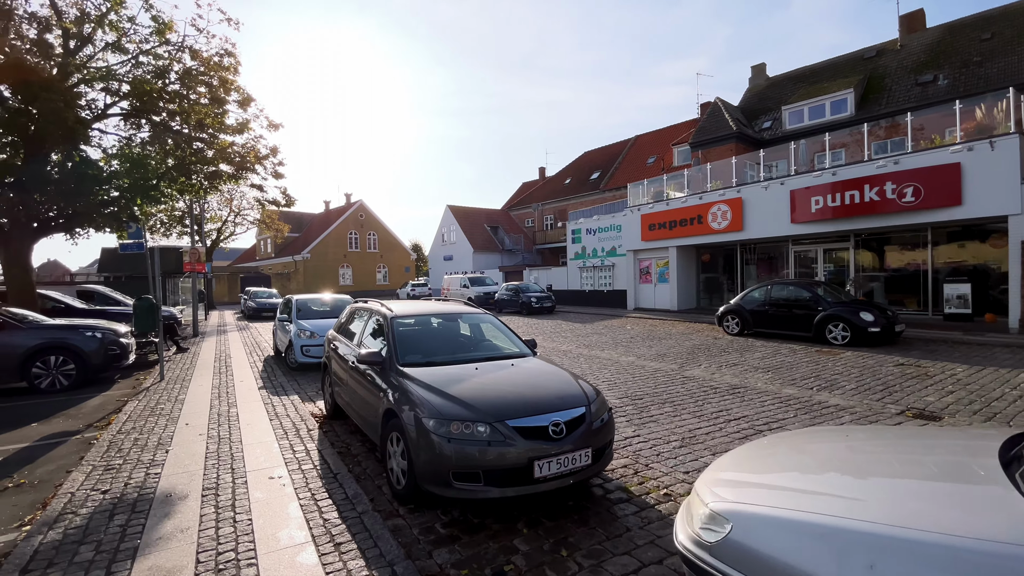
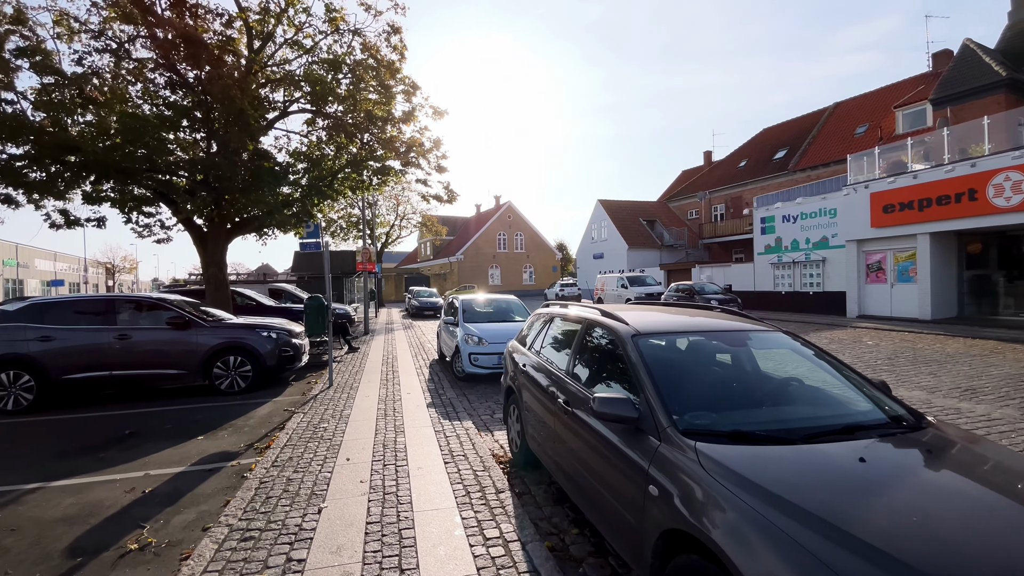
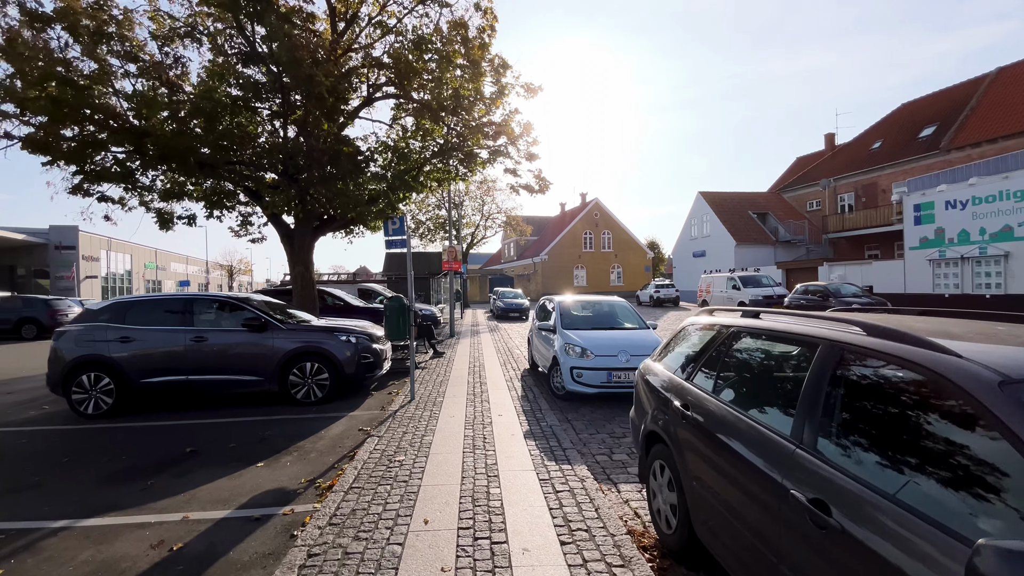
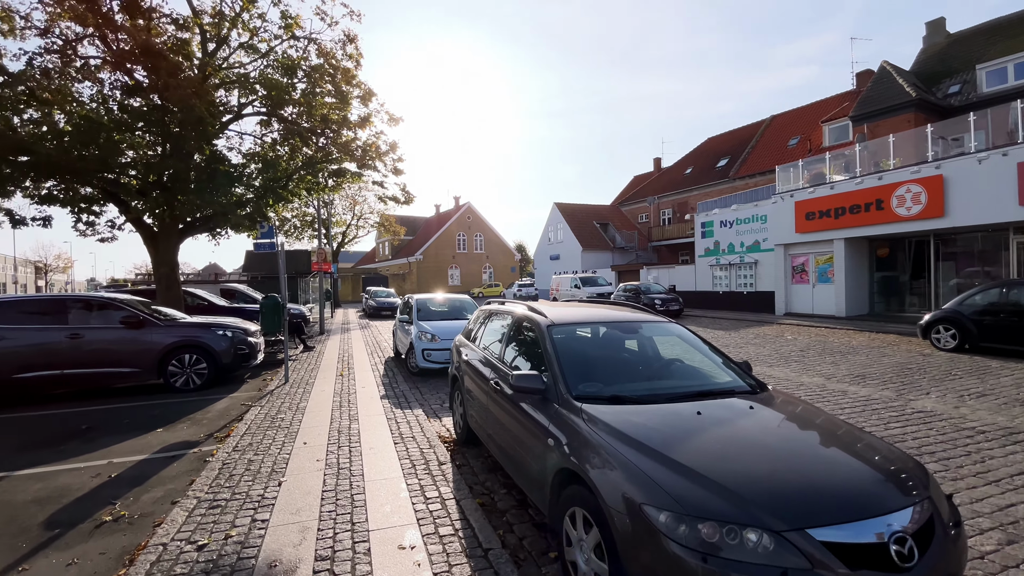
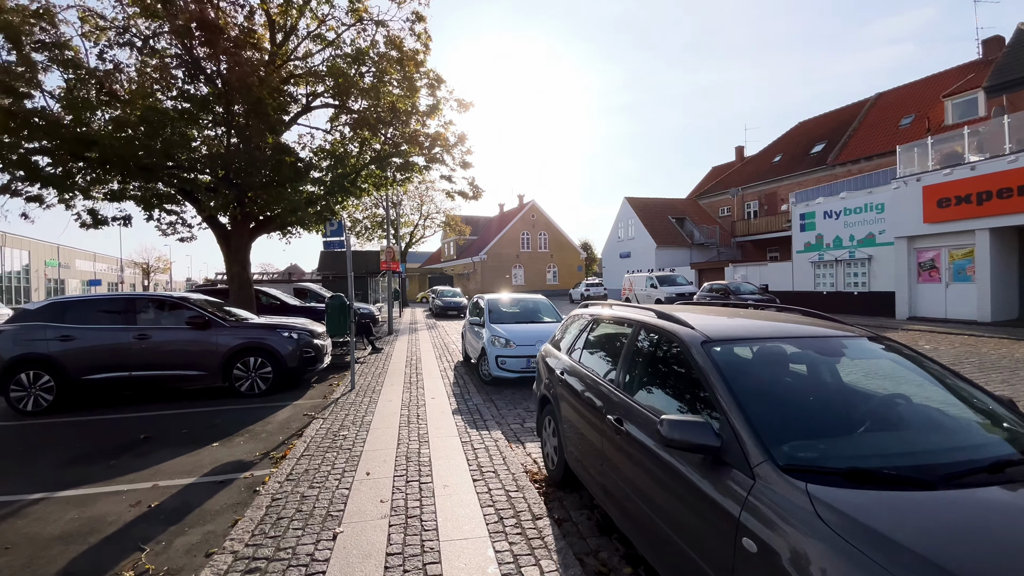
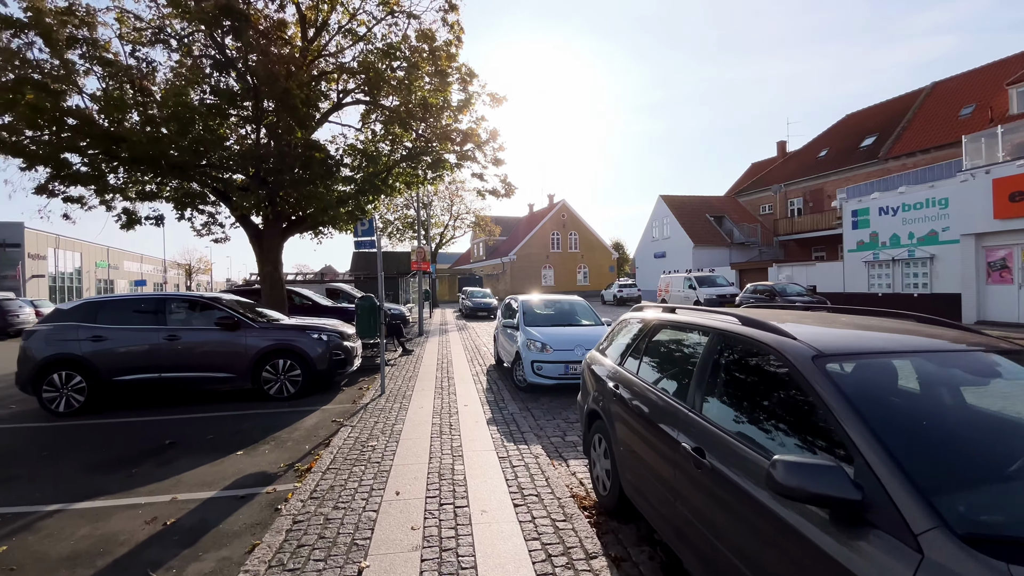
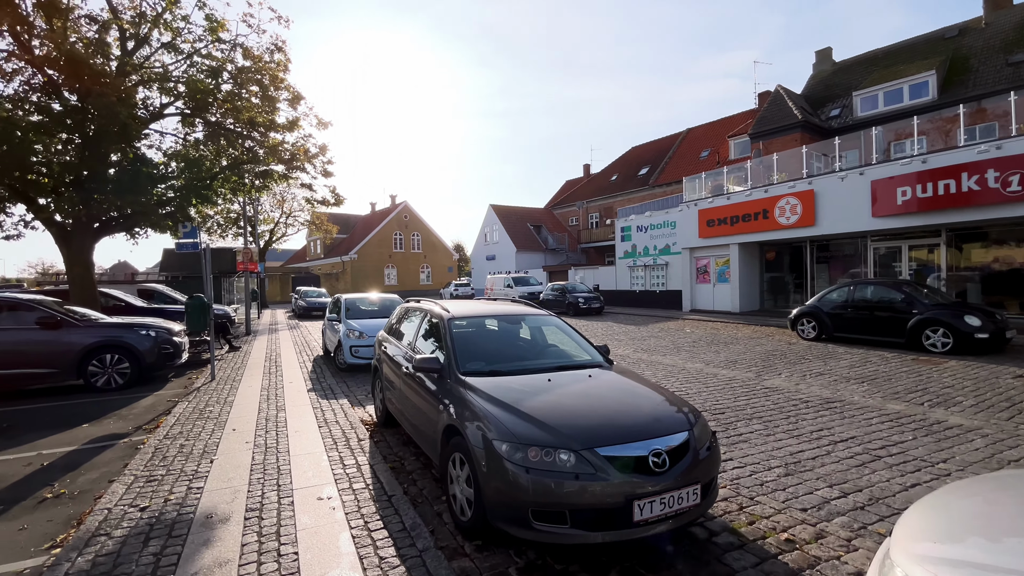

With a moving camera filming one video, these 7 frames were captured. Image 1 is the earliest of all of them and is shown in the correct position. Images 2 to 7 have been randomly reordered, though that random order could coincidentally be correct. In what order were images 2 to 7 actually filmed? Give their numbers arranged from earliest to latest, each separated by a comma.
7, 4, 2, 5, 6, 3
